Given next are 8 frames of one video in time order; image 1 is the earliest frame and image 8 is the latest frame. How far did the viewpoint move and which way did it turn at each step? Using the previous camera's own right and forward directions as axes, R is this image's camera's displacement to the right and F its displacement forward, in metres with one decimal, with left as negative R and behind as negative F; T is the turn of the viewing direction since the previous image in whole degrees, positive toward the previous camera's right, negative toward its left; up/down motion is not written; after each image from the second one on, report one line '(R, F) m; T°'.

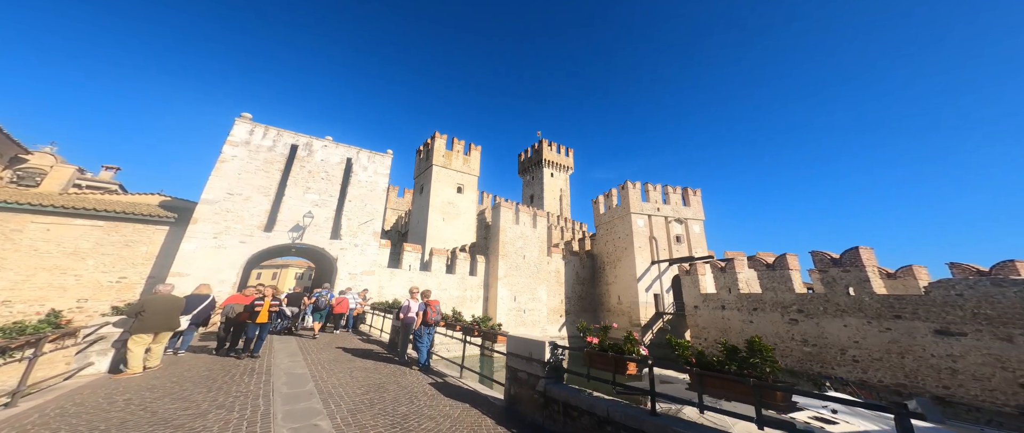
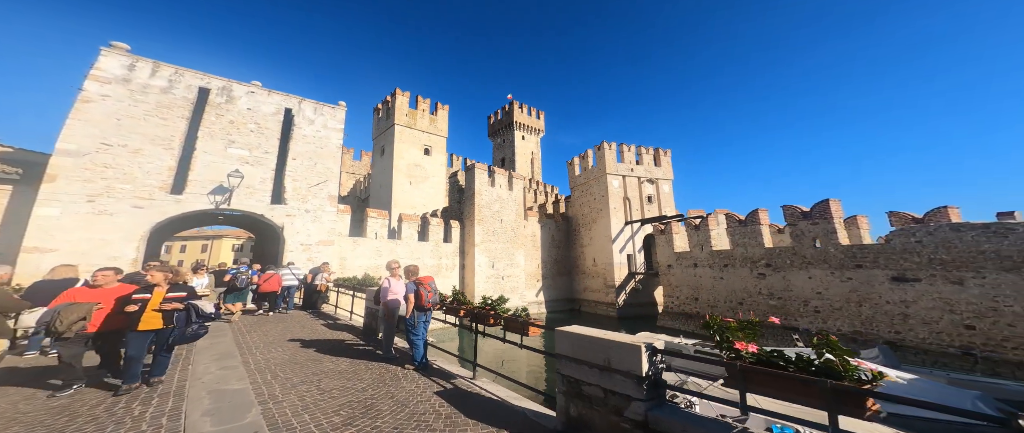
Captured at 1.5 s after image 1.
(-0.7, +1.4) m; +7°
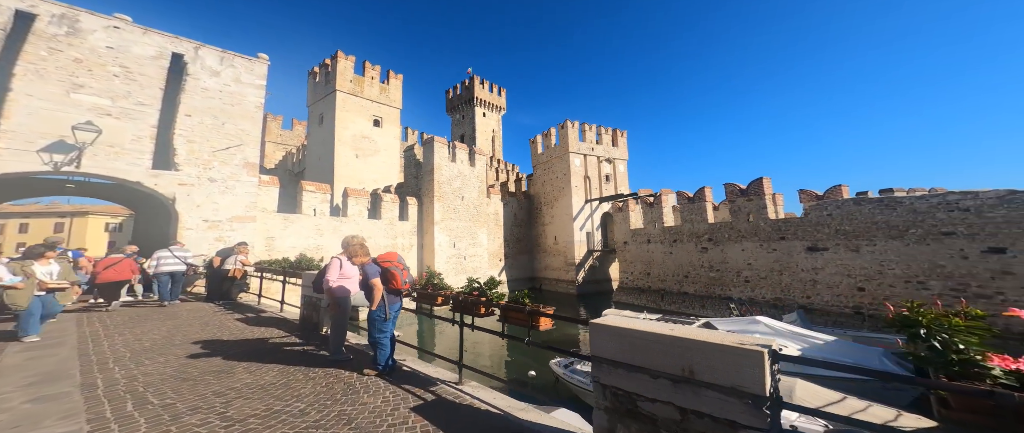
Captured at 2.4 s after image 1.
(-0.4, +0.9) m; +8°
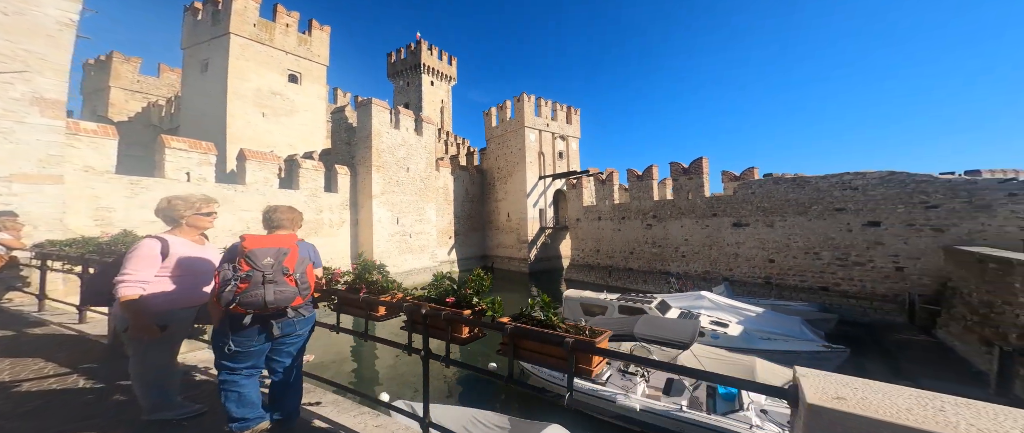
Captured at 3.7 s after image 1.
(-0.2, +1.3) m; +9°
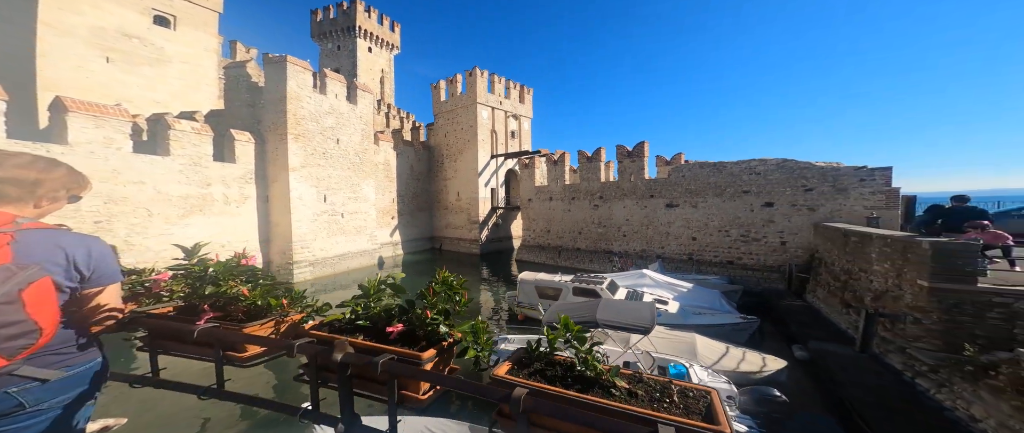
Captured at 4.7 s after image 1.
(-0.3, +0.7) m; +9°
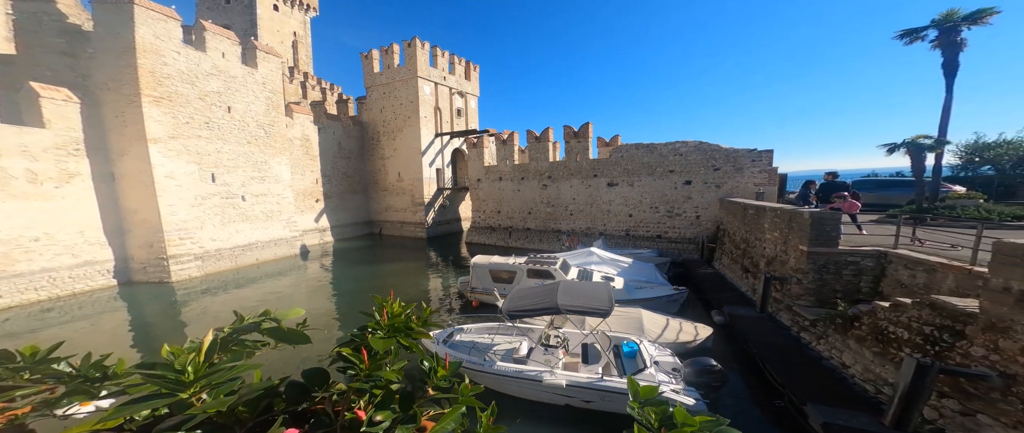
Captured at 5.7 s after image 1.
(-0.2, +0.7) m; +9°
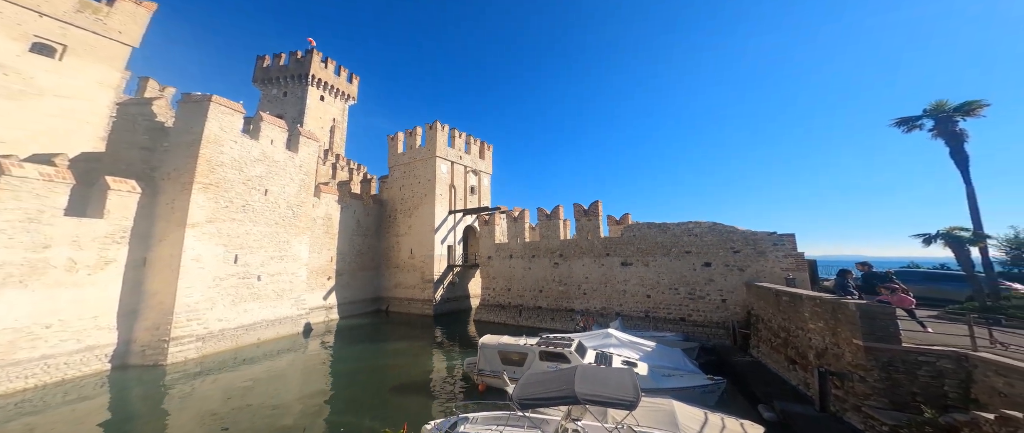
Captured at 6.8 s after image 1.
(0.0, 0.0) m; -2°
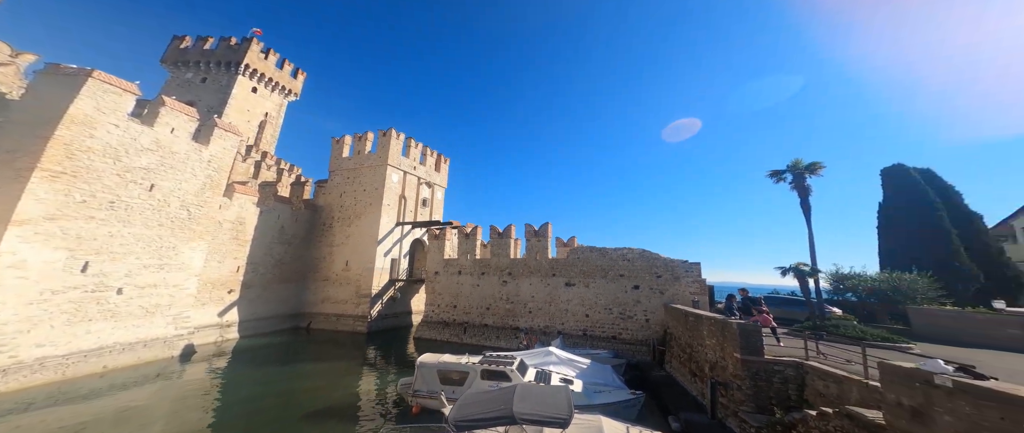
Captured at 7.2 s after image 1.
(-0.3, -0.1) m; +10°
